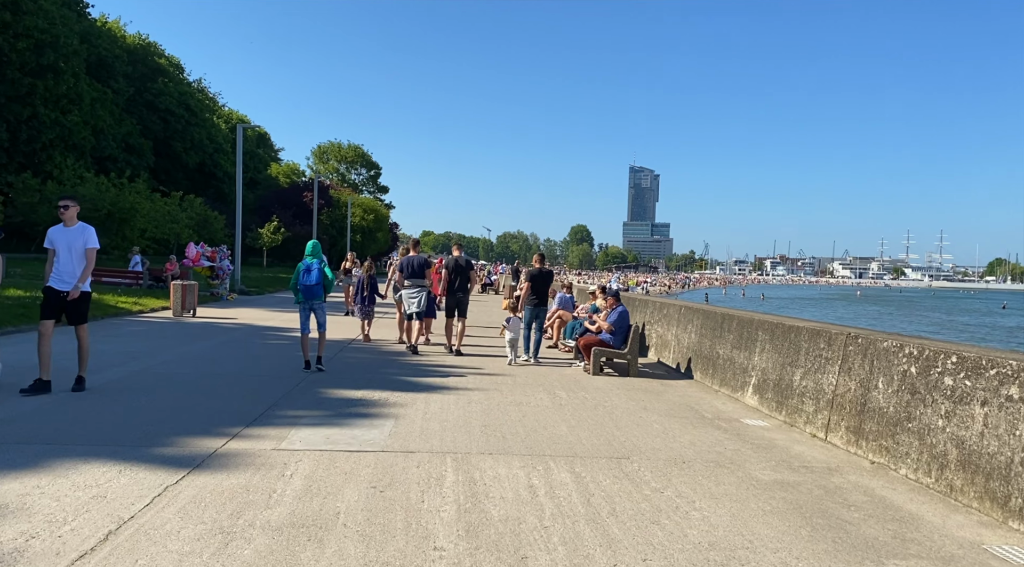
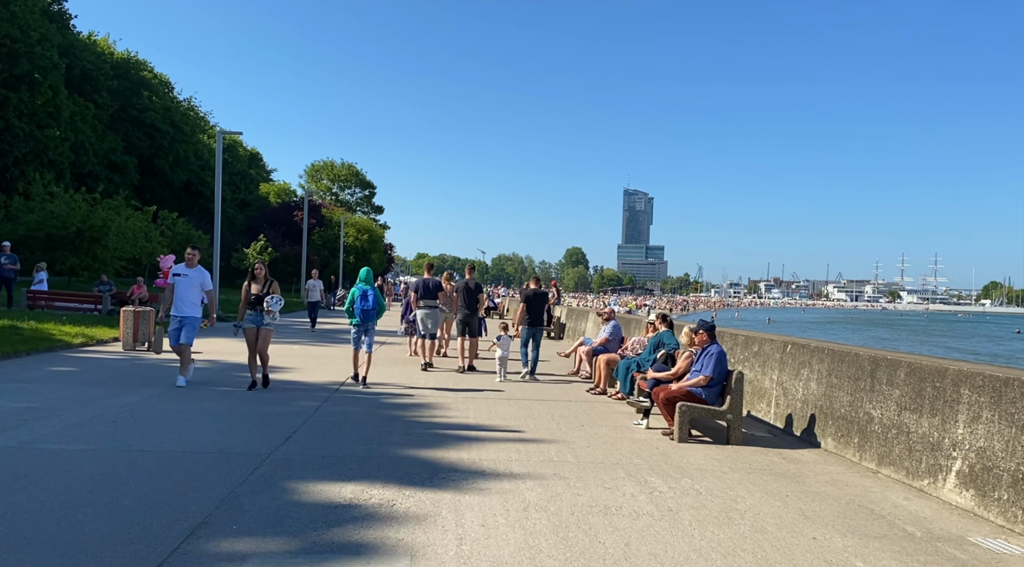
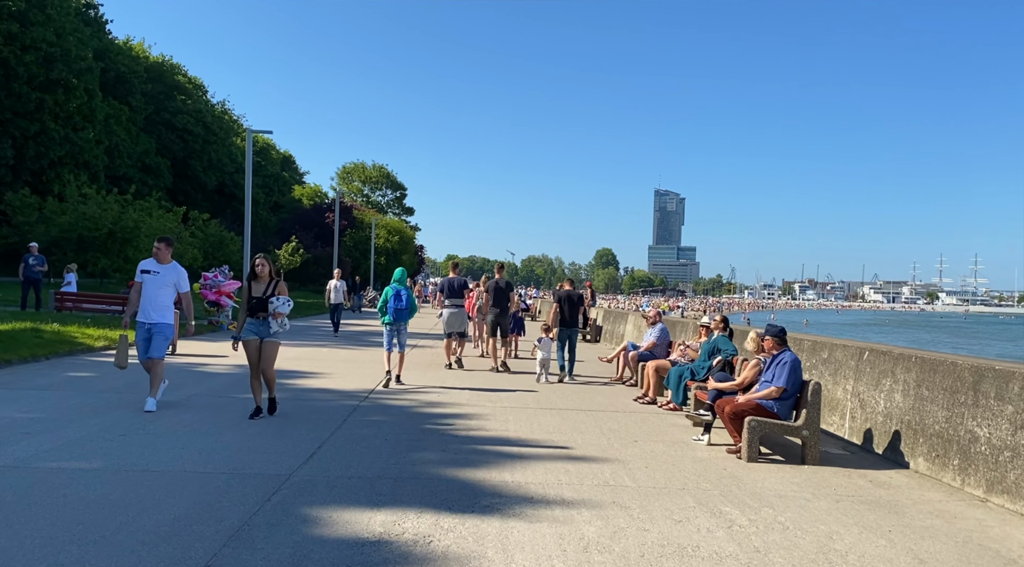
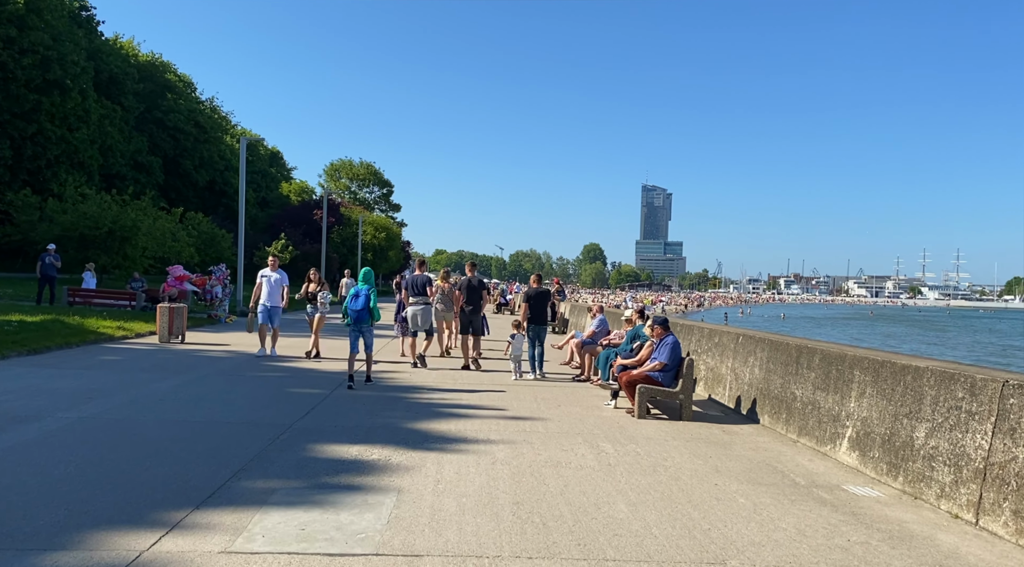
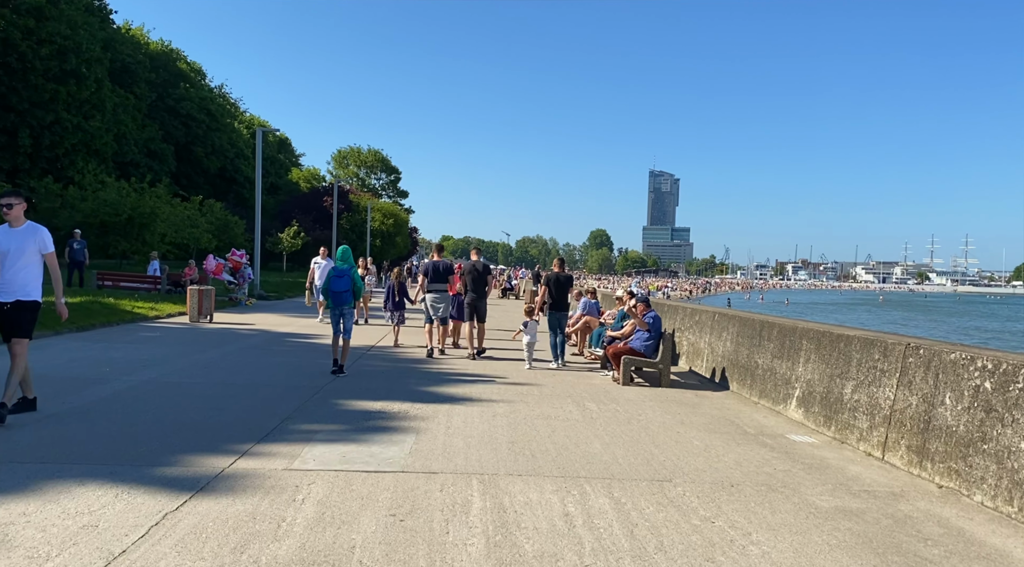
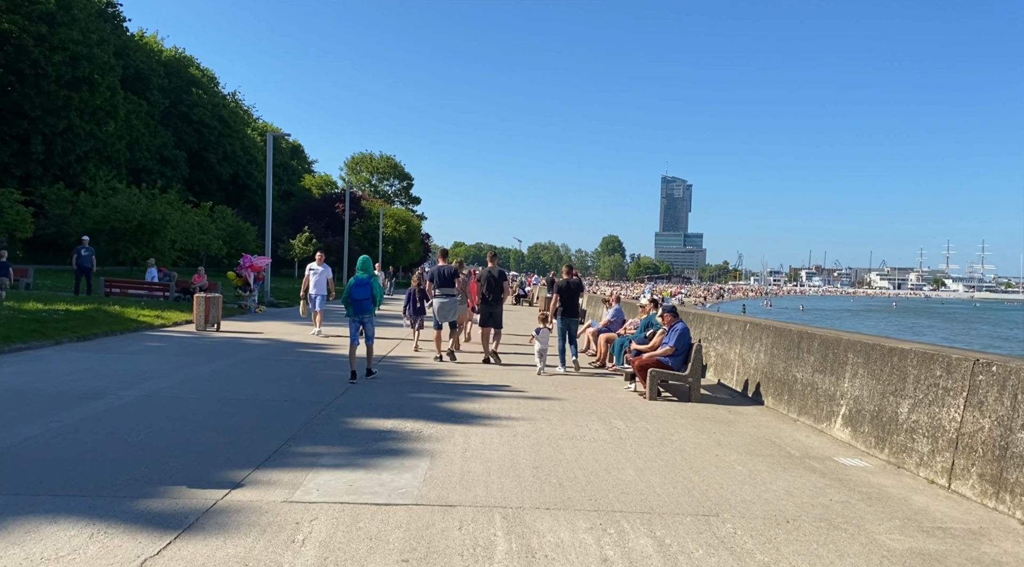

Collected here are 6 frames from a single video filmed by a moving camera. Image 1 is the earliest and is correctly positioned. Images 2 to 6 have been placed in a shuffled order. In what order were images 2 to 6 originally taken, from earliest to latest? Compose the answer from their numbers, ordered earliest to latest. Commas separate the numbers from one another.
5, 6, 4, 2, 3
